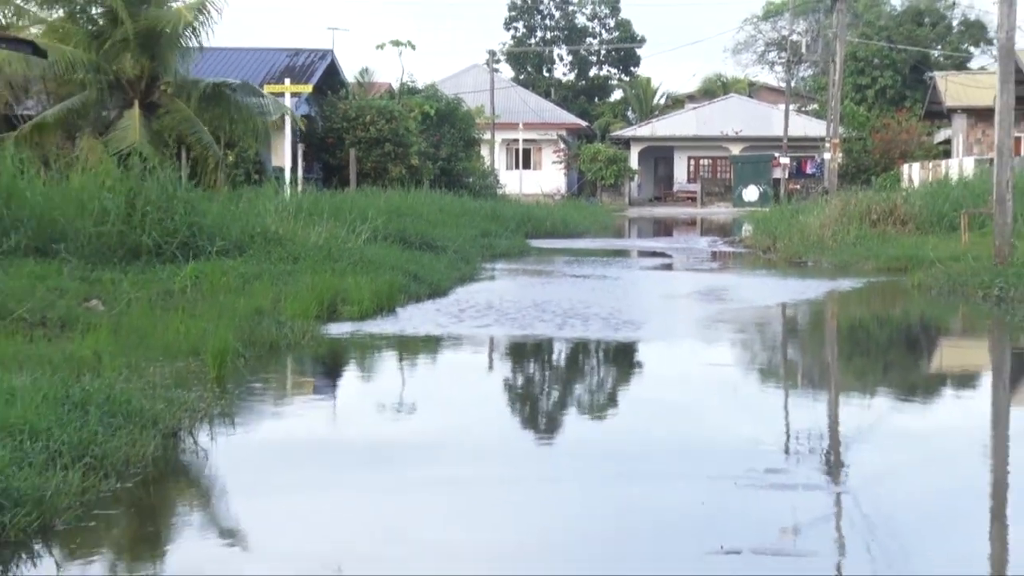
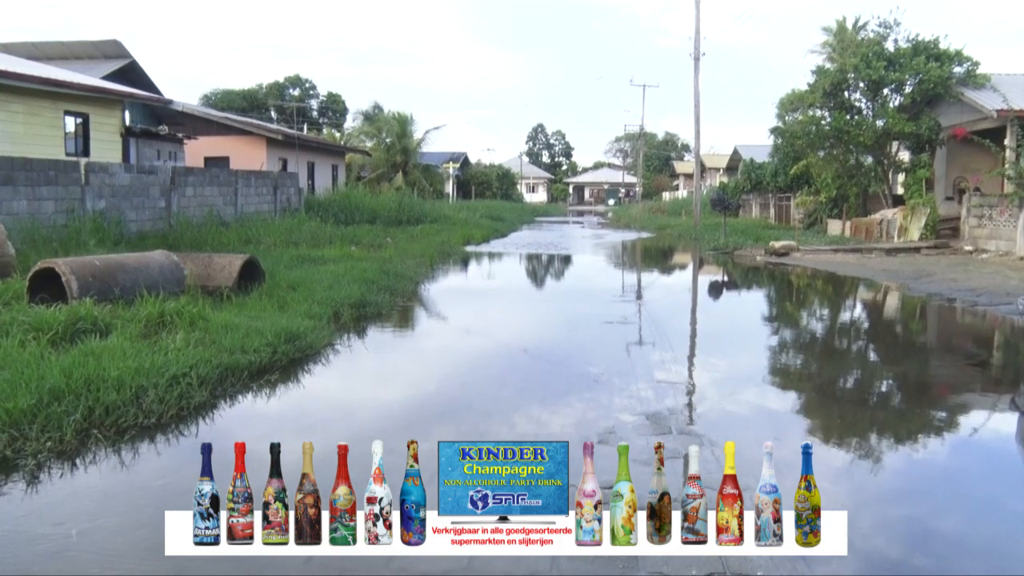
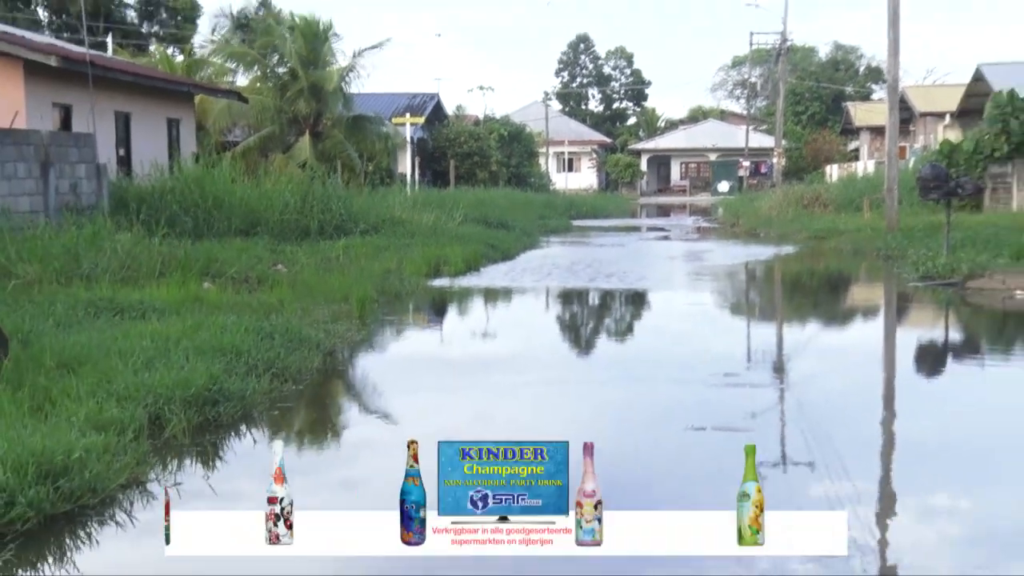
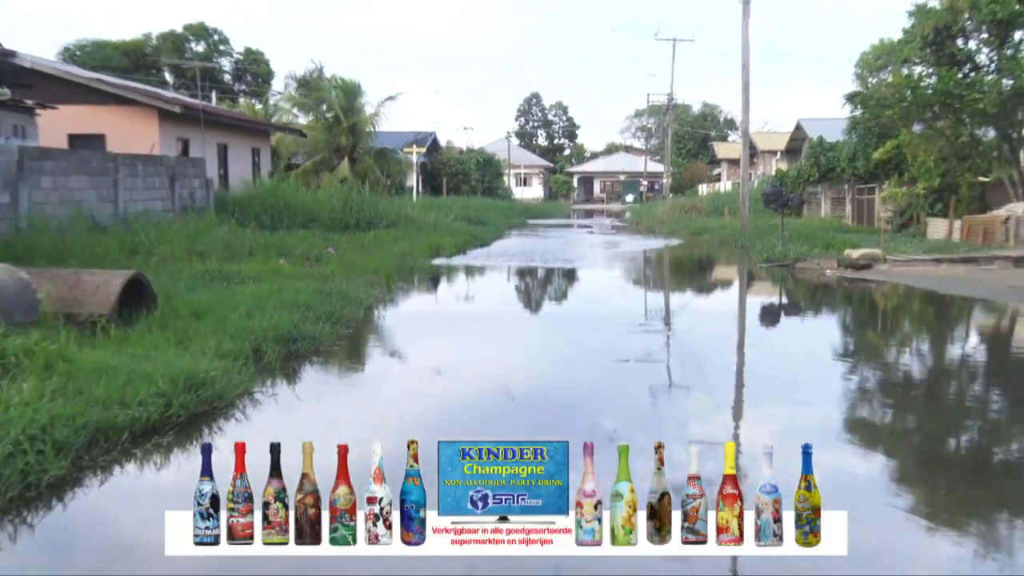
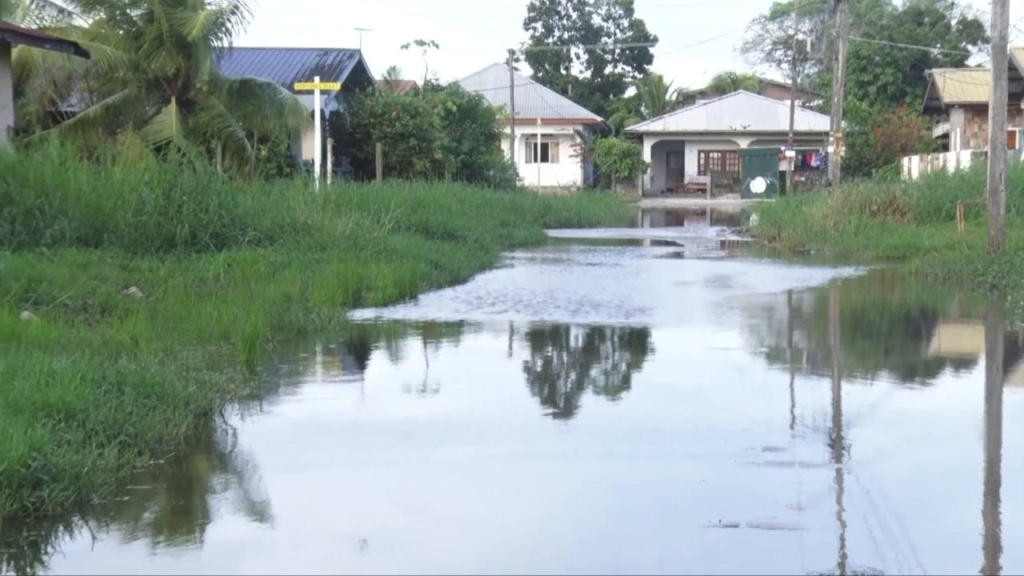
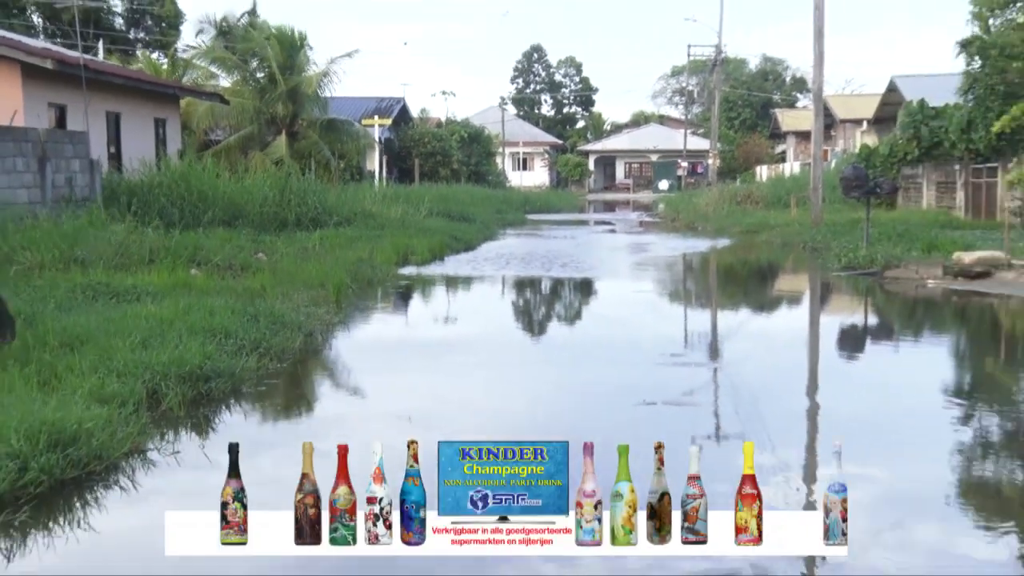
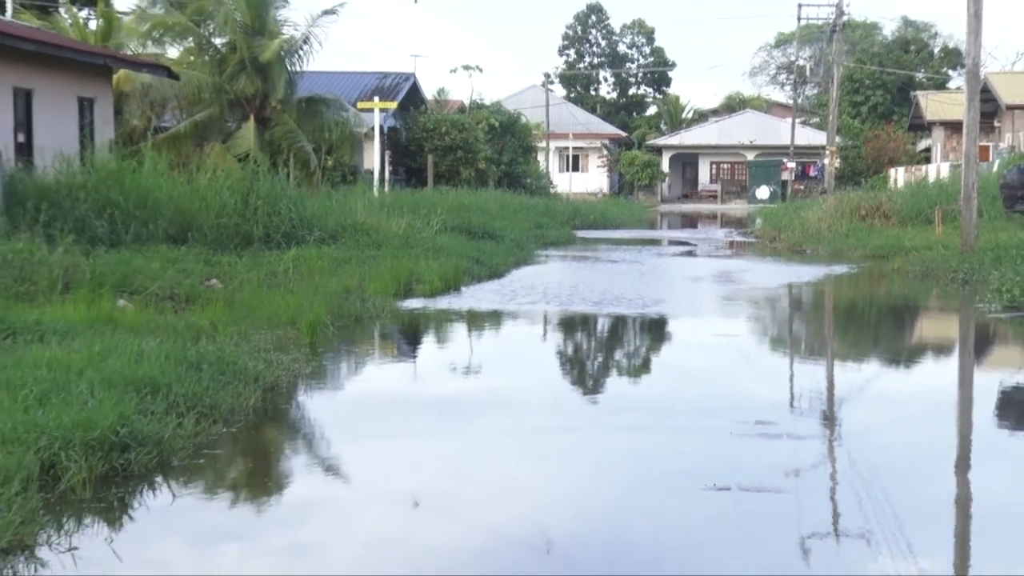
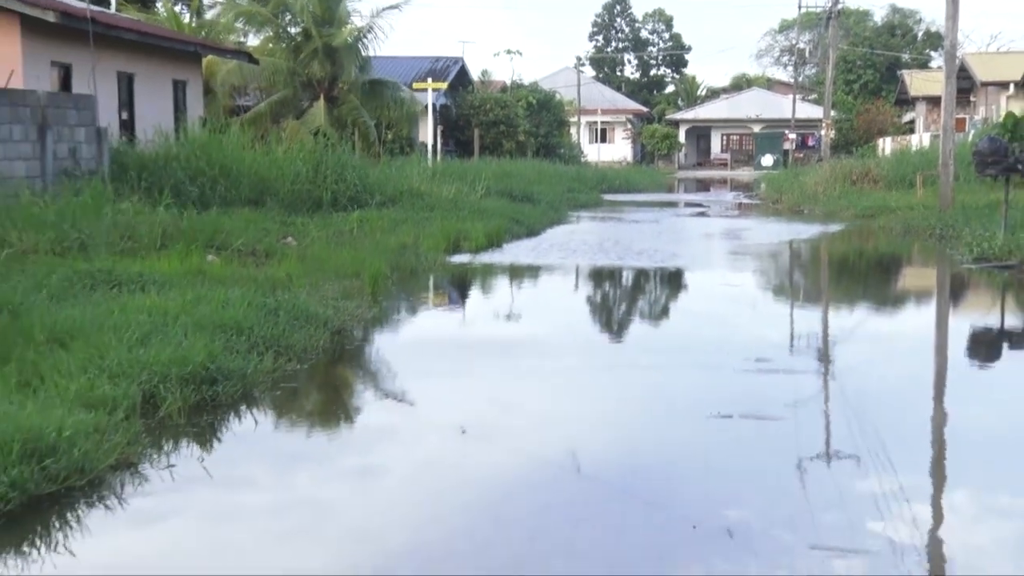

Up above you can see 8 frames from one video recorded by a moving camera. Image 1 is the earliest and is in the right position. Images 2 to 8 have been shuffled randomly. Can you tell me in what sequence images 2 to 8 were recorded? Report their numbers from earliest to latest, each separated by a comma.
5, 7, 8, 3, 6, 4, 2
